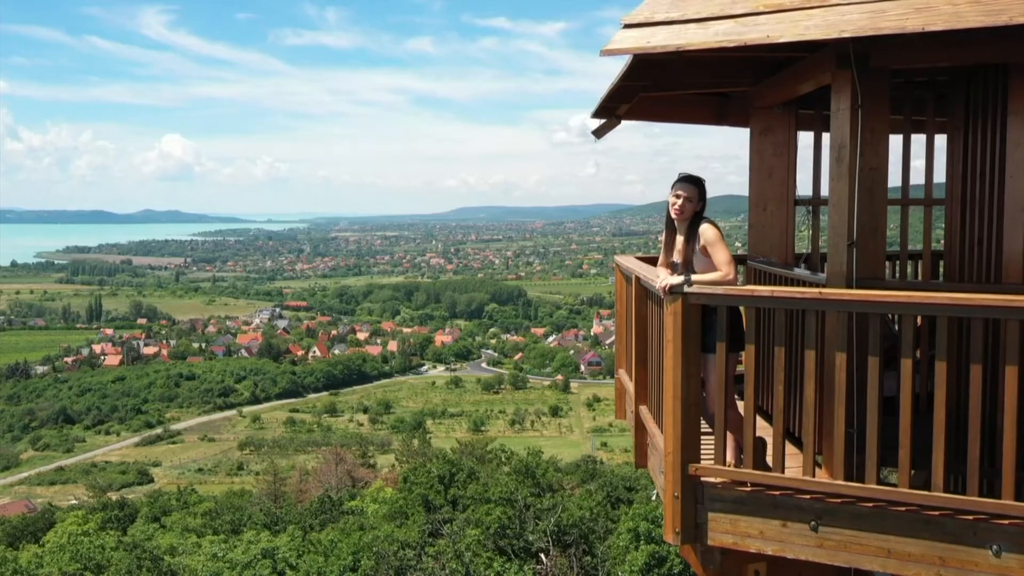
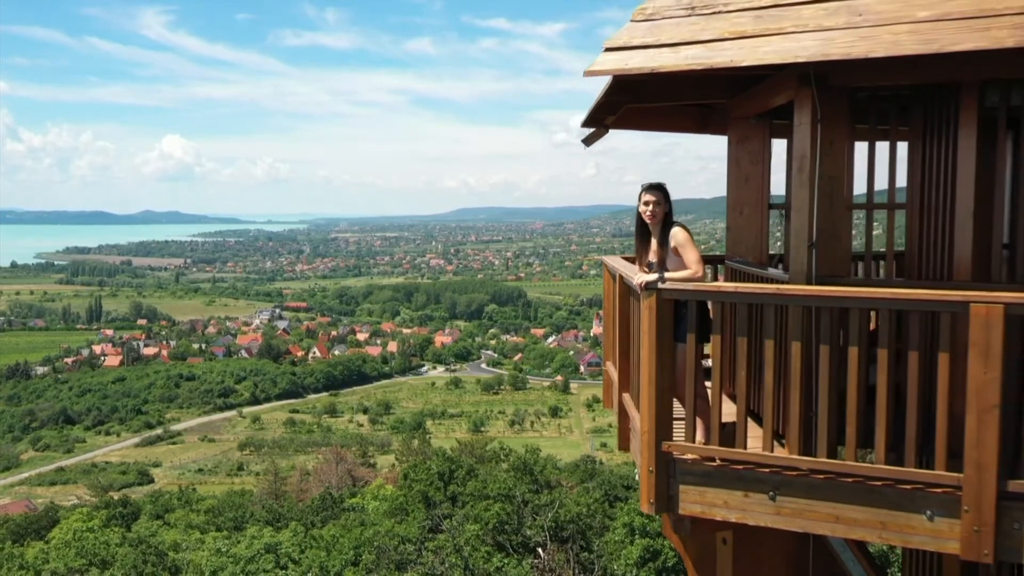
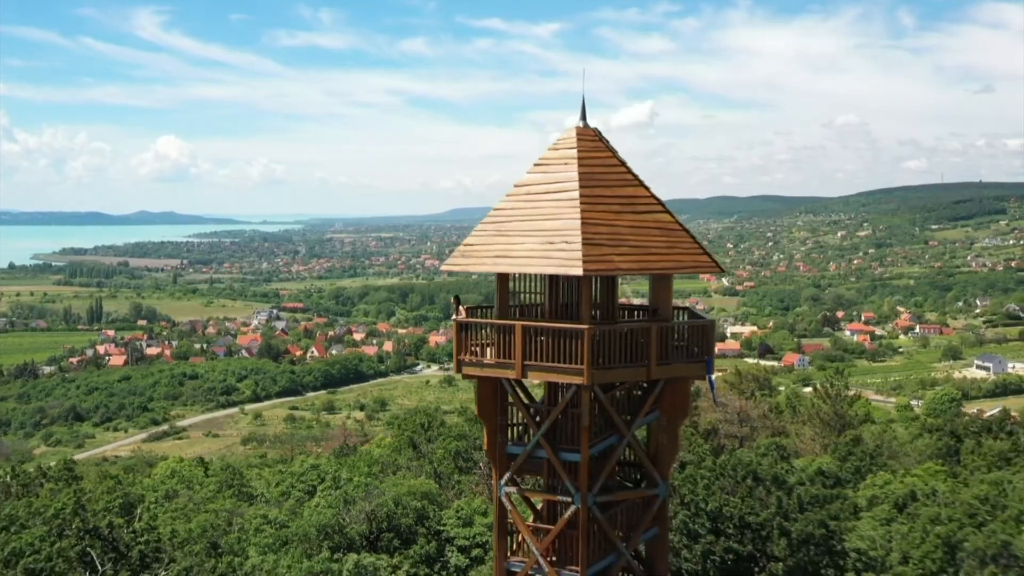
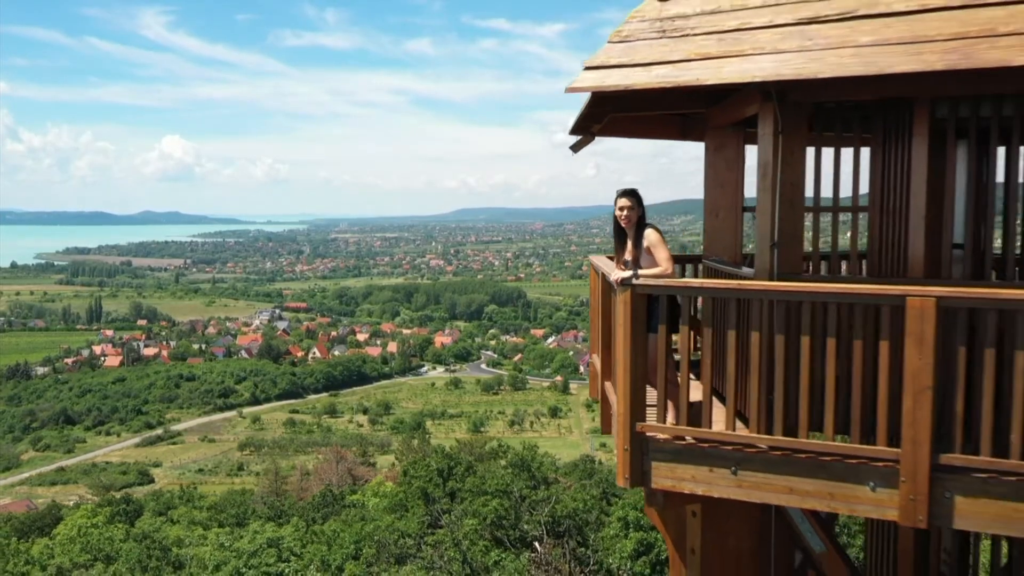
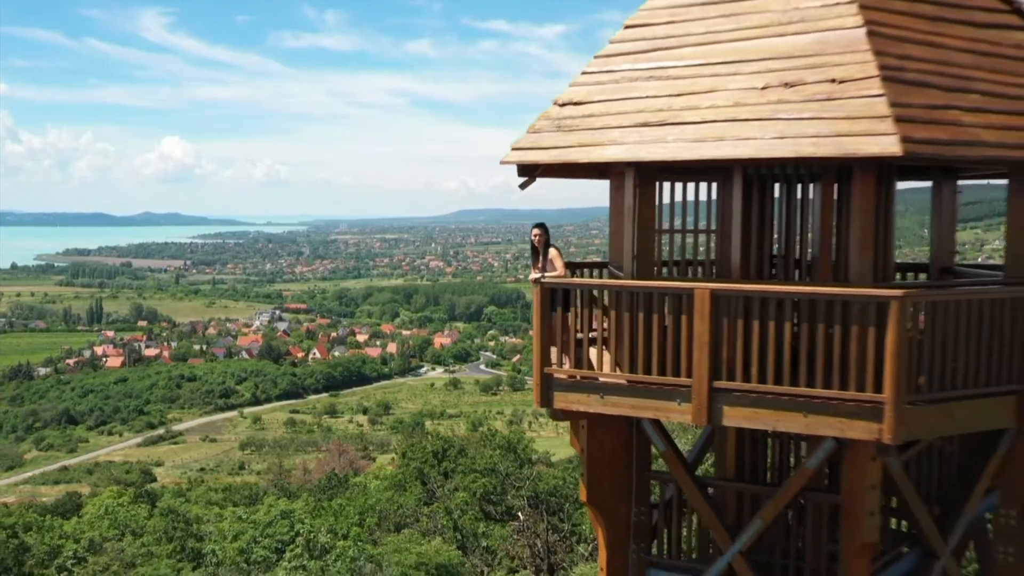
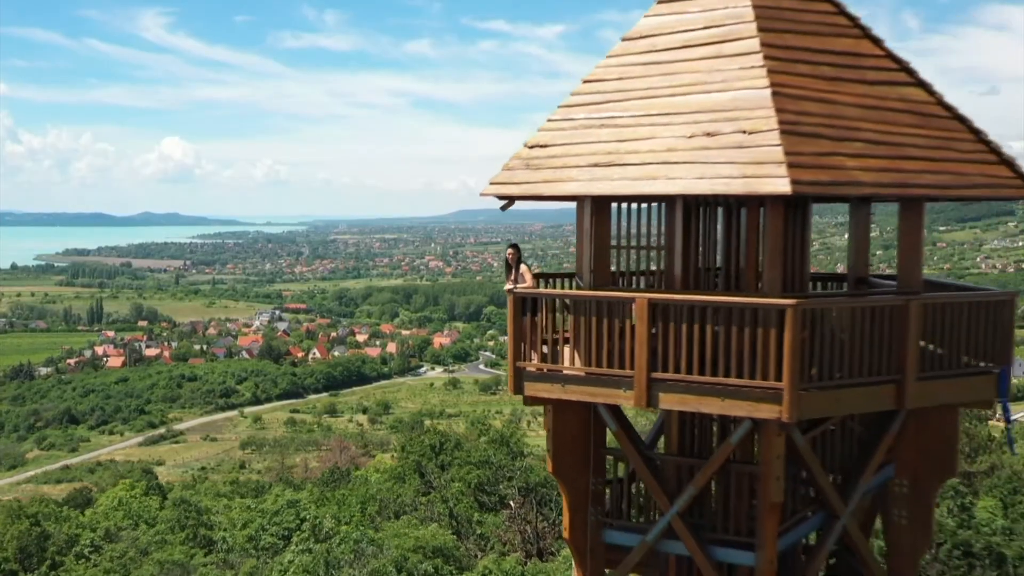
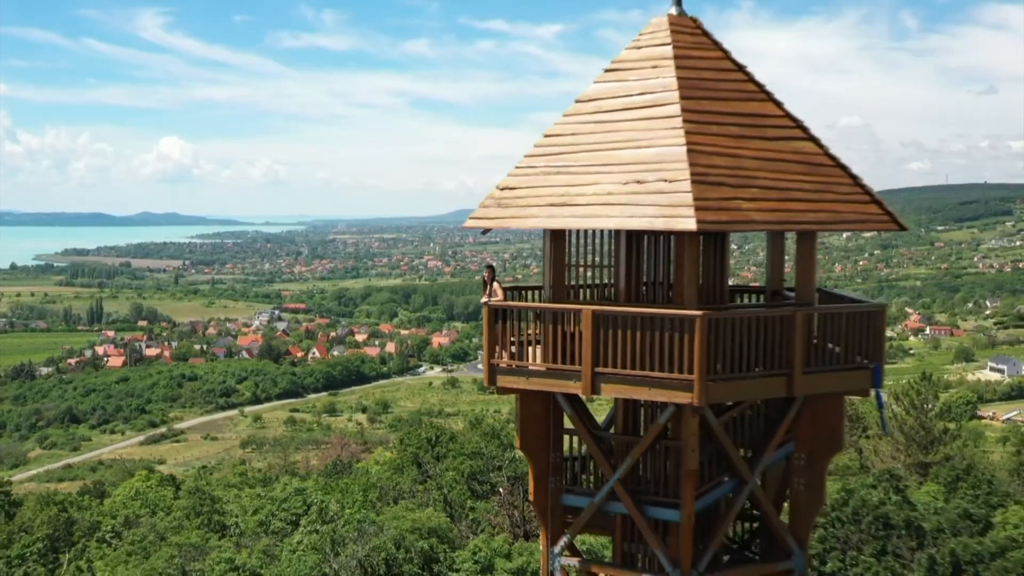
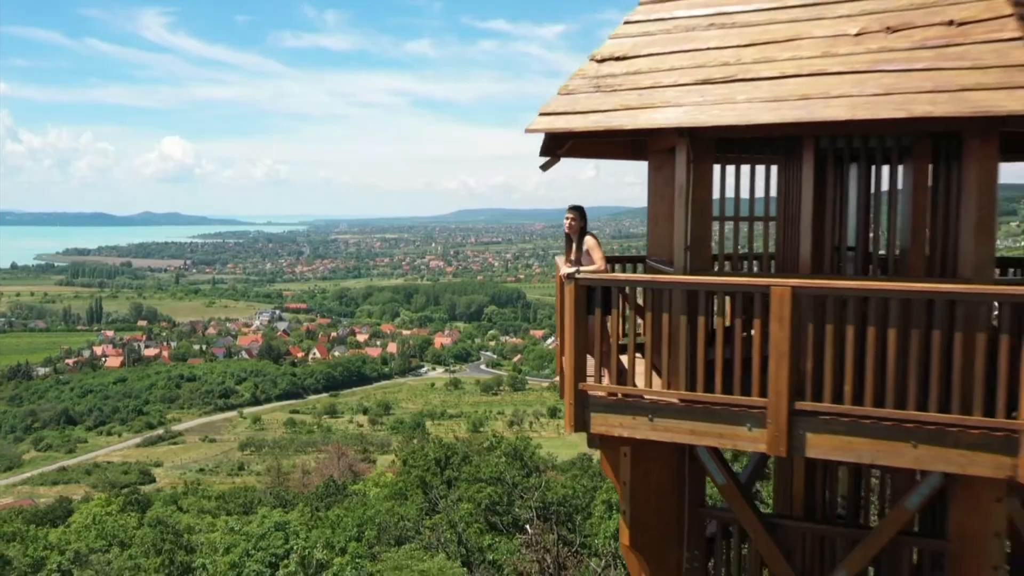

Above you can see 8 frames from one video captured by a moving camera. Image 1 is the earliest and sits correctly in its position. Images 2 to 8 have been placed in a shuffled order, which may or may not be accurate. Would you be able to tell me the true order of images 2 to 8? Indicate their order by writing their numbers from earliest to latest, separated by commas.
2, 4, 8, 5, 6, 7, 3
